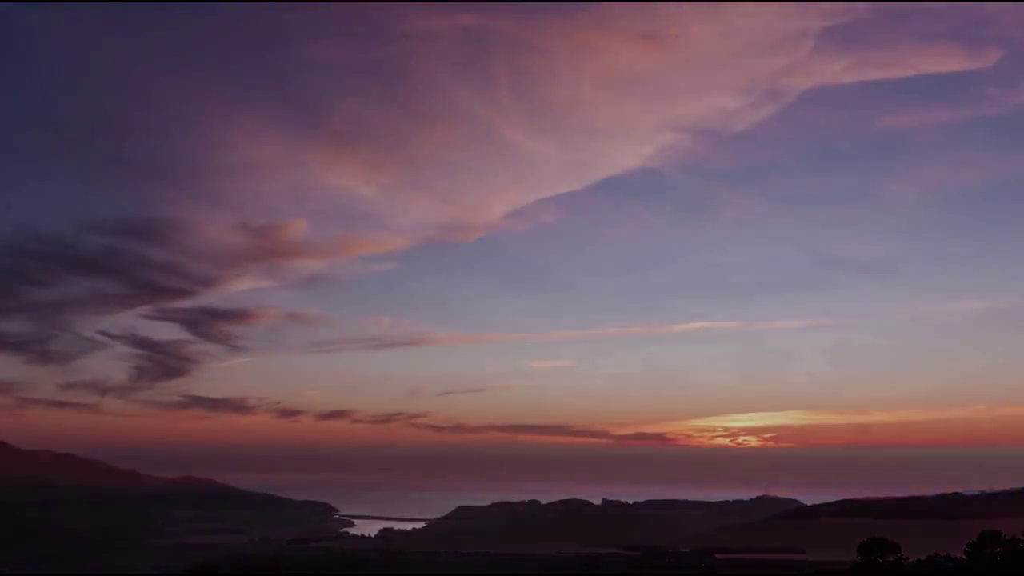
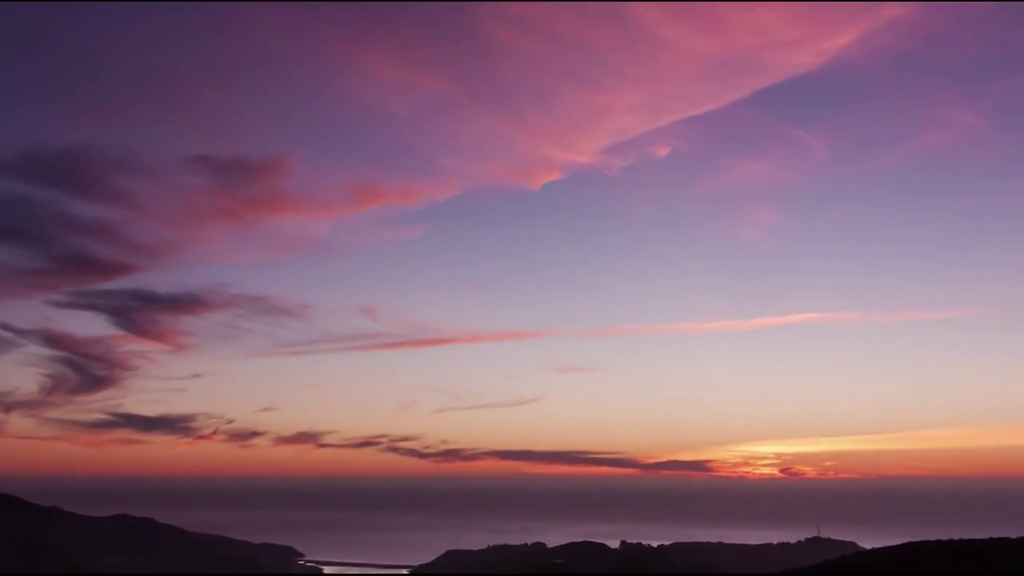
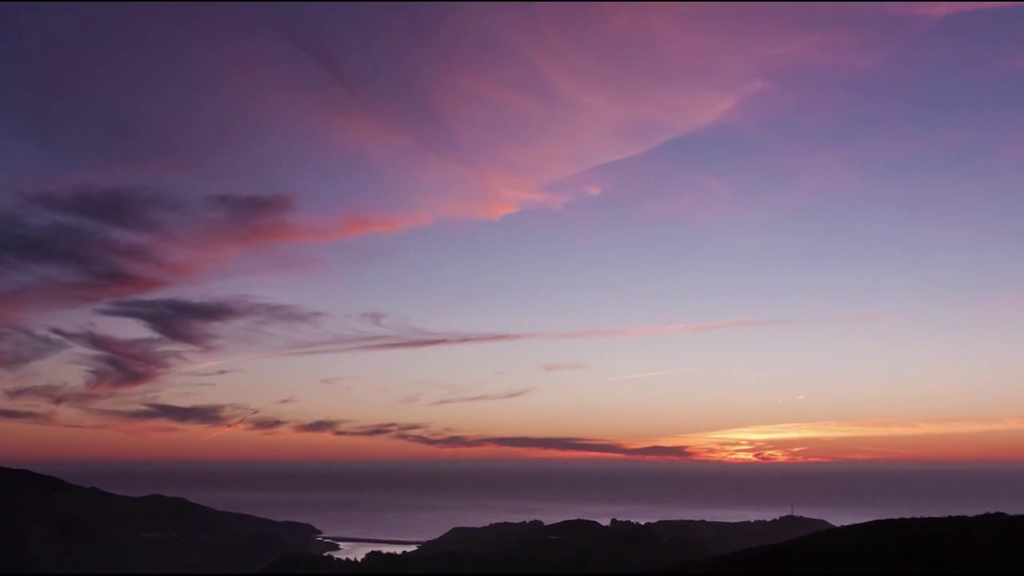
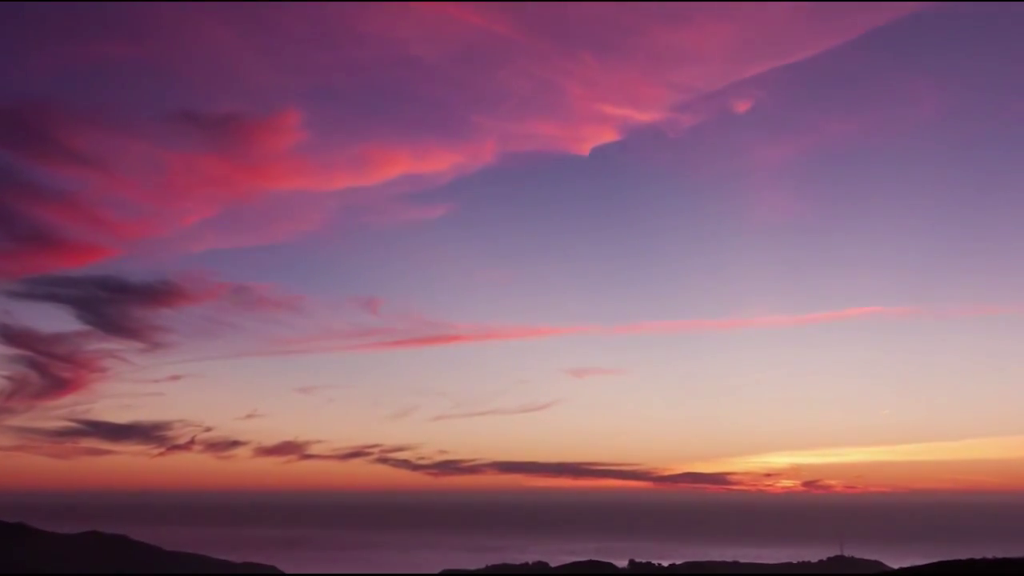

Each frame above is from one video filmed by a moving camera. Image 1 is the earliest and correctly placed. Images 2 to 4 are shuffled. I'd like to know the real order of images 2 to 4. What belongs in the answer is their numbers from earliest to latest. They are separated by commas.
3, 2, 4
